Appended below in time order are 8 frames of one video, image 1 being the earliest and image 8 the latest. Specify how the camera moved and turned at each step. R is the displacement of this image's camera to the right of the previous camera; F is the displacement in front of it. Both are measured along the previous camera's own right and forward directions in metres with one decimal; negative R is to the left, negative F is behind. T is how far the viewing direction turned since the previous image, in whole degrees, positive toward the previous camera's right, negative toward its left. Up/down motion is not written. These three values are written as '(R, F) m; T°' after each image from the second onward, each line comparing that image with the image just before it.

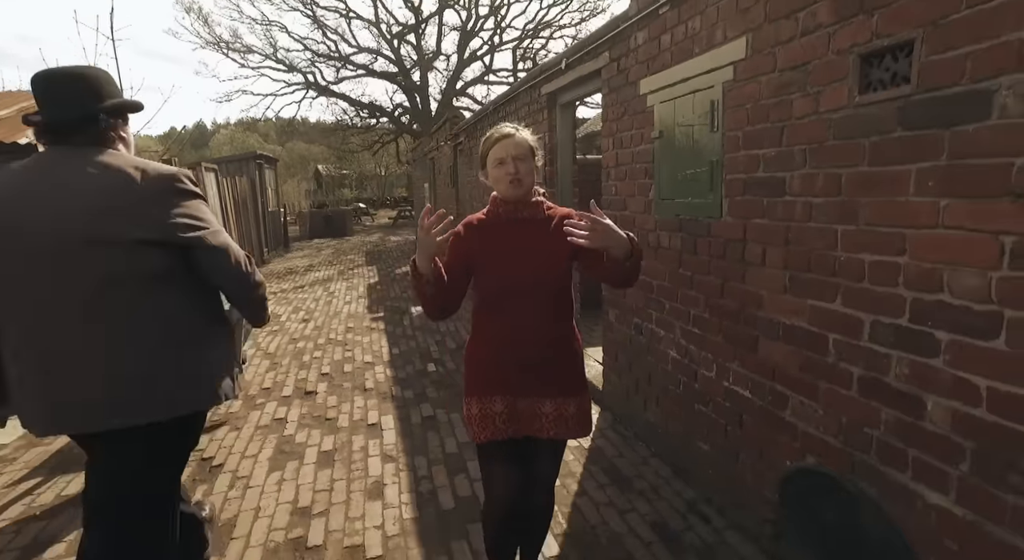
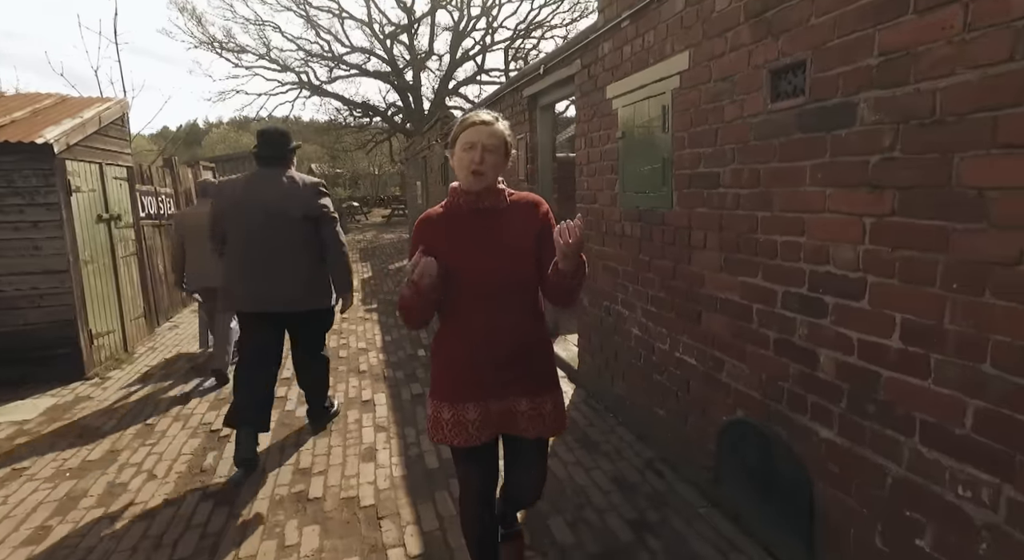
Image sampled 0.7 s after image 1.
(+0.1, -0.4) m; +1°
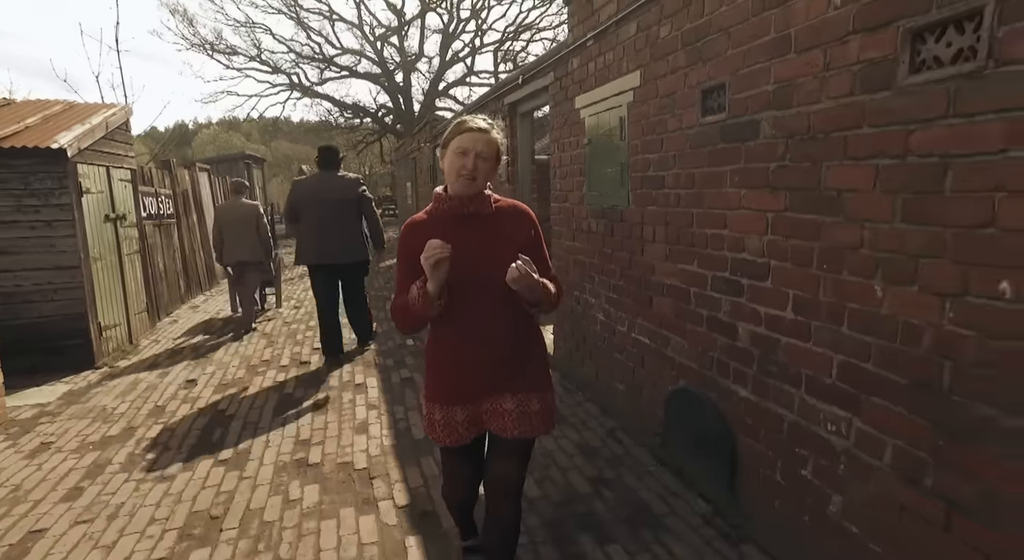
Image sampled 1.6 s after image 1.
(+0.1, -0.4) m; +1°
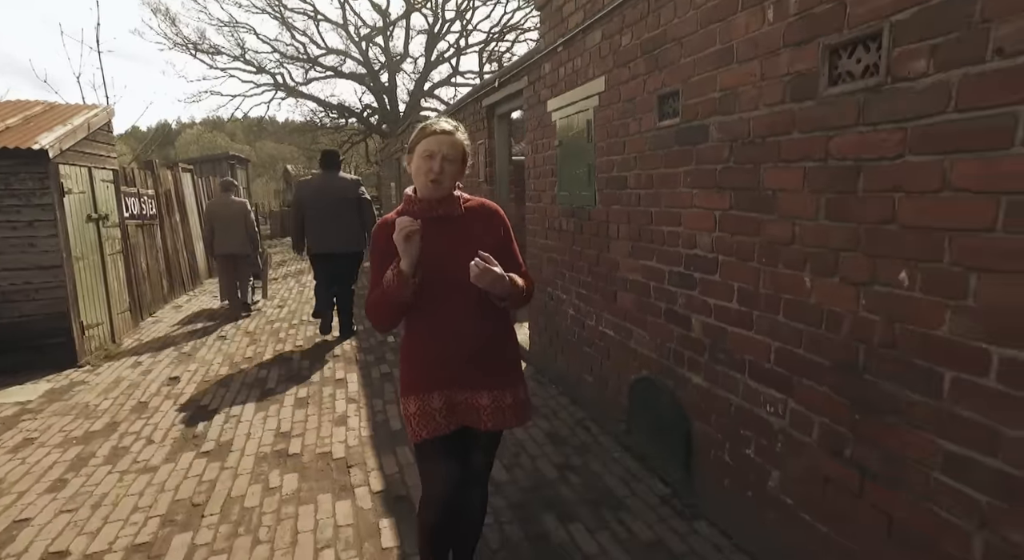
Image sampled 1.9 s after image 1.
(+0.1, -0.2) m; +1°
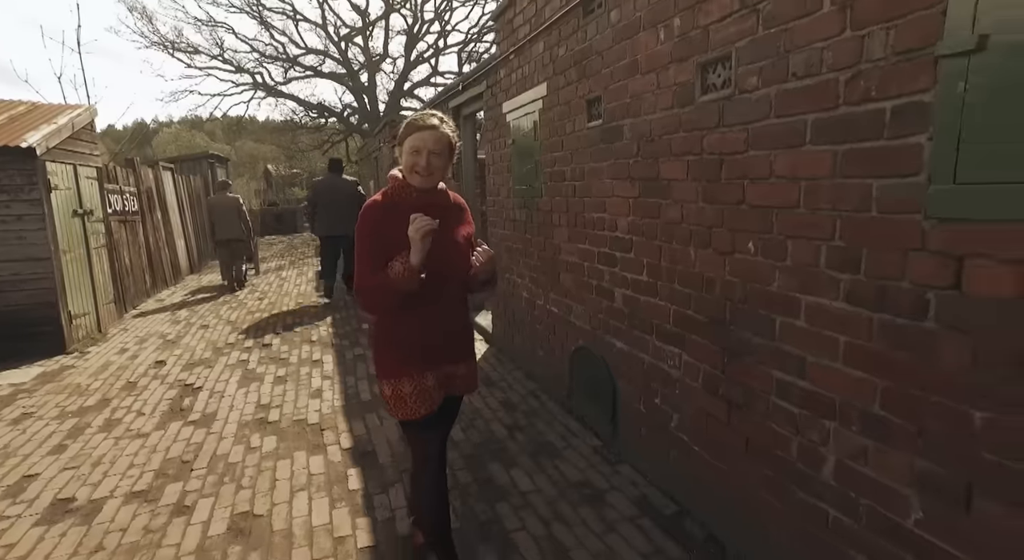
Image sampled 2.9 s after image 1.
(+0.2, -0.5) m; +2°
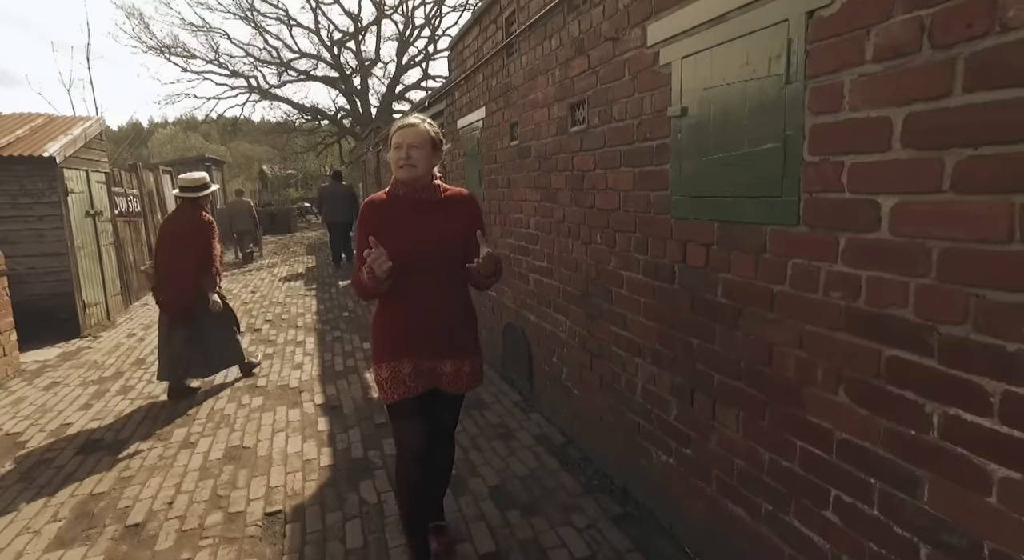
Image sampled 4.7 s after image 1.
(+0.5, -0.9) m; 0°
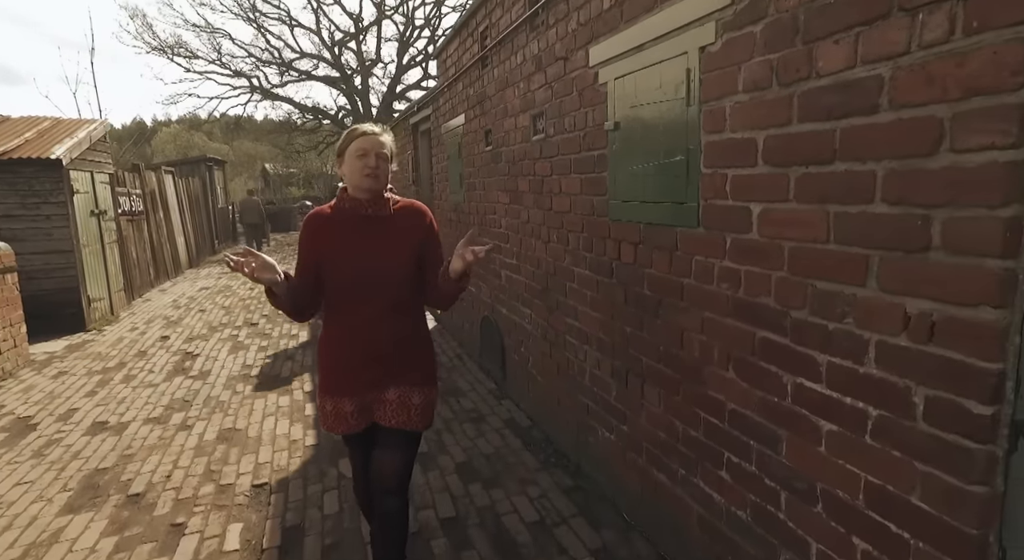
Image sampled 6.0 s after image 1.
(+0.2, -0.3) m; 0°
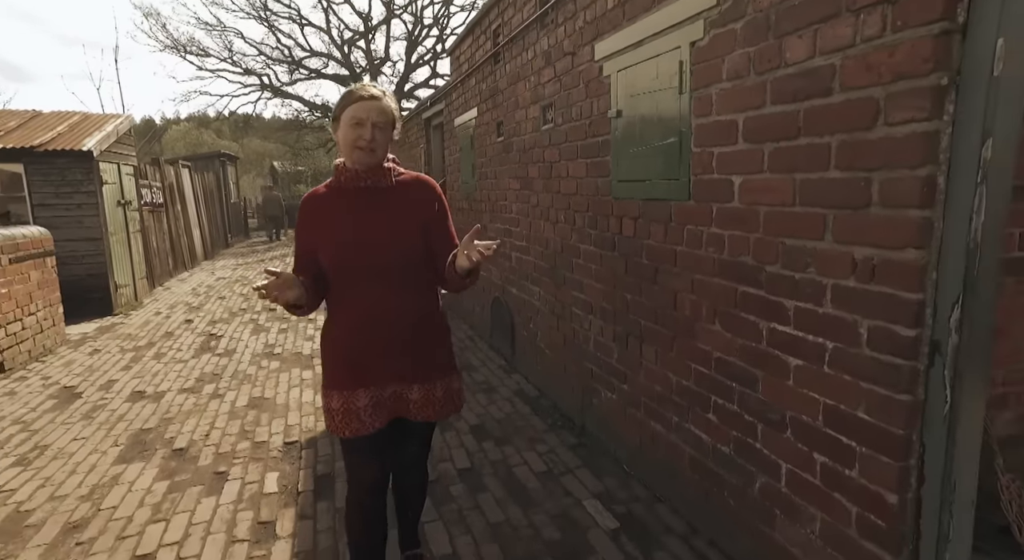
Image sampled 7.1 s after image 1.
(0.0, -0.3) m; -1°
